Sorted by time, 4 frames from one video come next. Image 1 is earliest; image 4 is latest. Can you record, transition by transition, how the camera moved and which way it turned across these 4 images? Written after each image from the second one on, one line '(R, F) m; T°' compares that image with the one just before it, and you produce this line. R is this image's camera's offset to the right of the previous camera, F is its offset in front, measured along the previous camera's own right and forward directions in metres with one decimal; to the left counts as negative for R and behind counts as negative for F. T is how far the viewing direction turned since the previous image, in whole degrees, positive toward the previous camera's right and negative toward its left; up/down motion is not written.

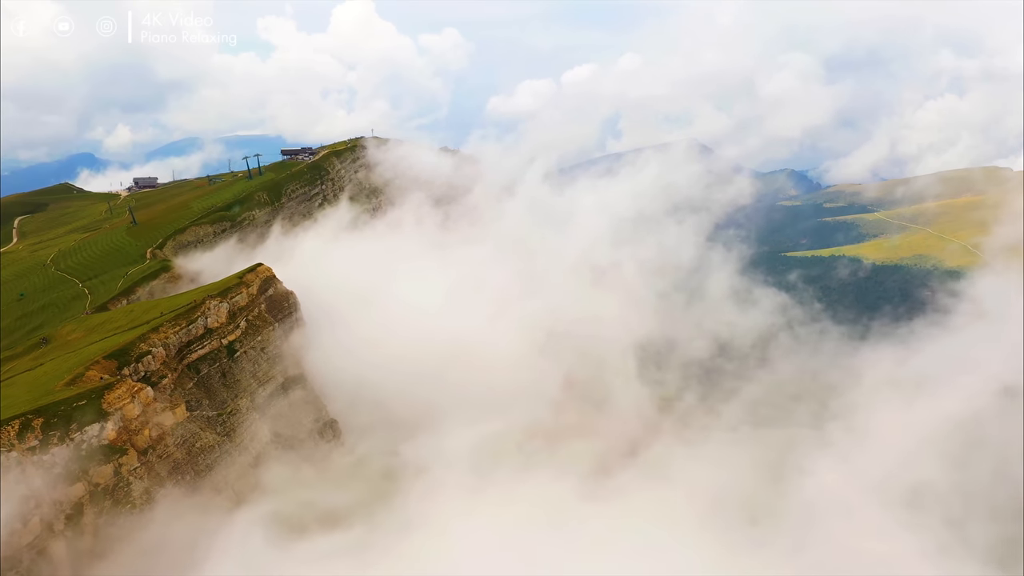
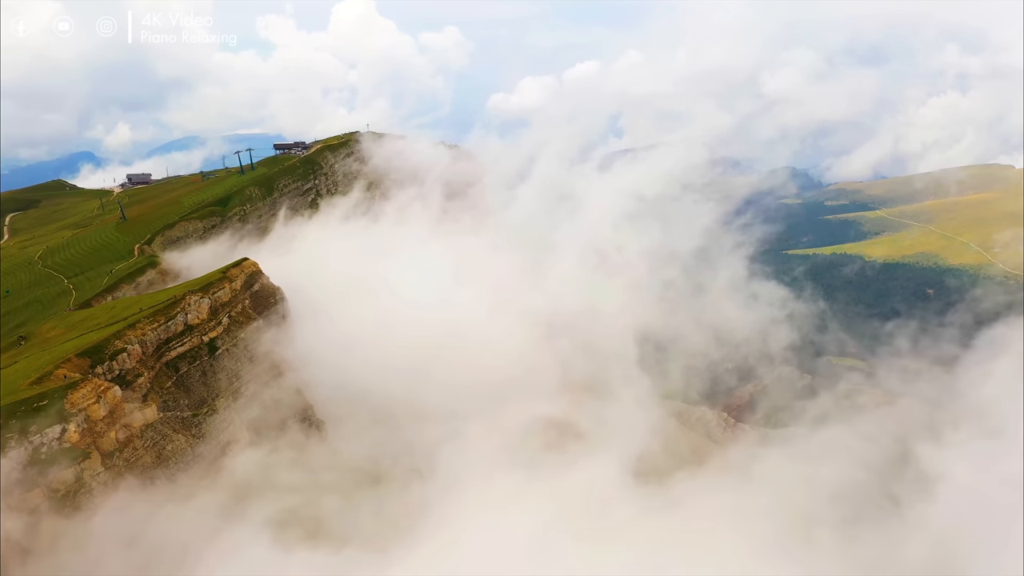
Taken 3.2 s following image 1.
(+1.2, +3.1) m; 0°
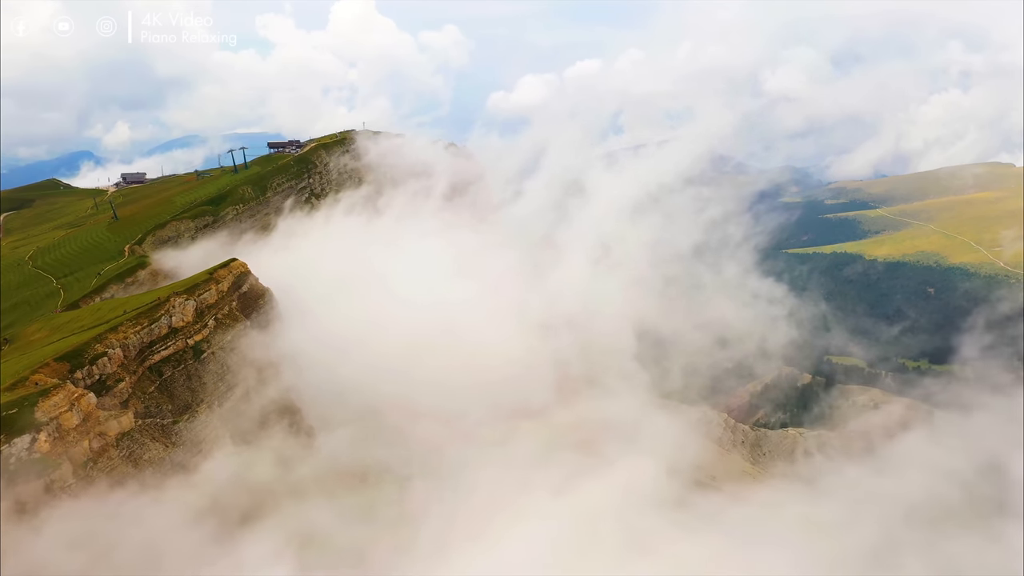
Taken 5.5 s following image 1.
(+1.1, +1.9) m; 0°
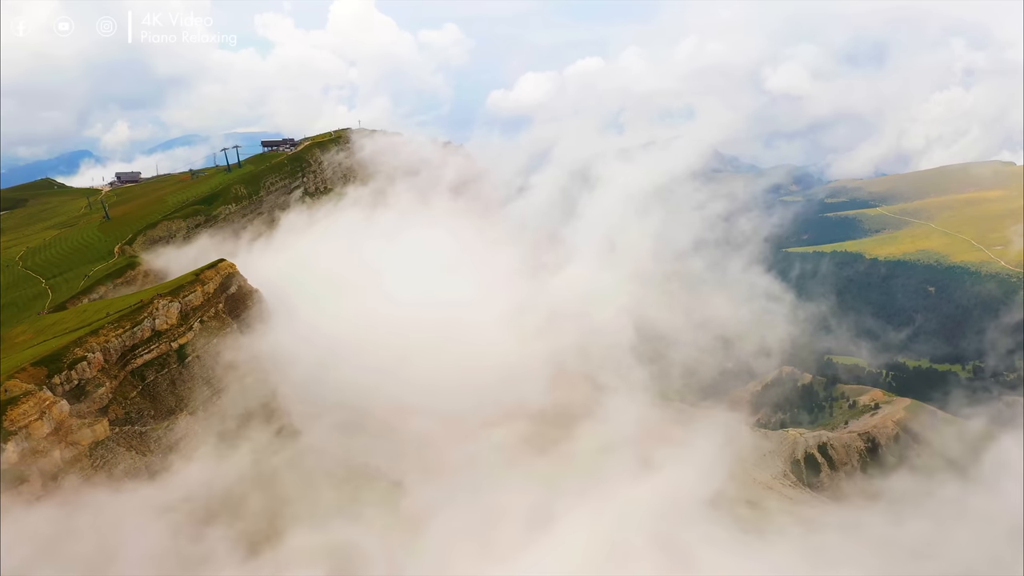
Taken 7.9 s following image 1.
(+1.1, +1.9) m; 0°
